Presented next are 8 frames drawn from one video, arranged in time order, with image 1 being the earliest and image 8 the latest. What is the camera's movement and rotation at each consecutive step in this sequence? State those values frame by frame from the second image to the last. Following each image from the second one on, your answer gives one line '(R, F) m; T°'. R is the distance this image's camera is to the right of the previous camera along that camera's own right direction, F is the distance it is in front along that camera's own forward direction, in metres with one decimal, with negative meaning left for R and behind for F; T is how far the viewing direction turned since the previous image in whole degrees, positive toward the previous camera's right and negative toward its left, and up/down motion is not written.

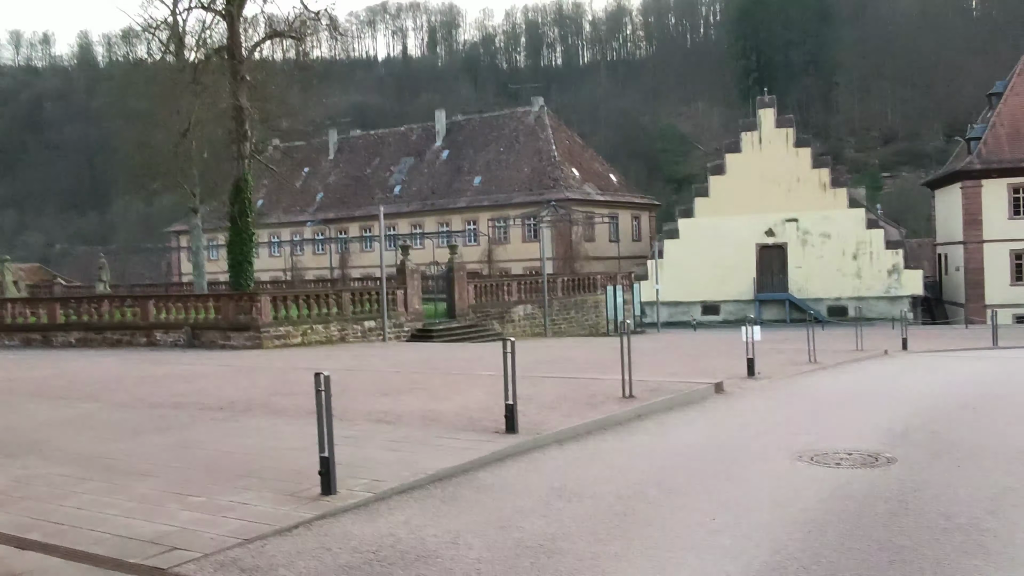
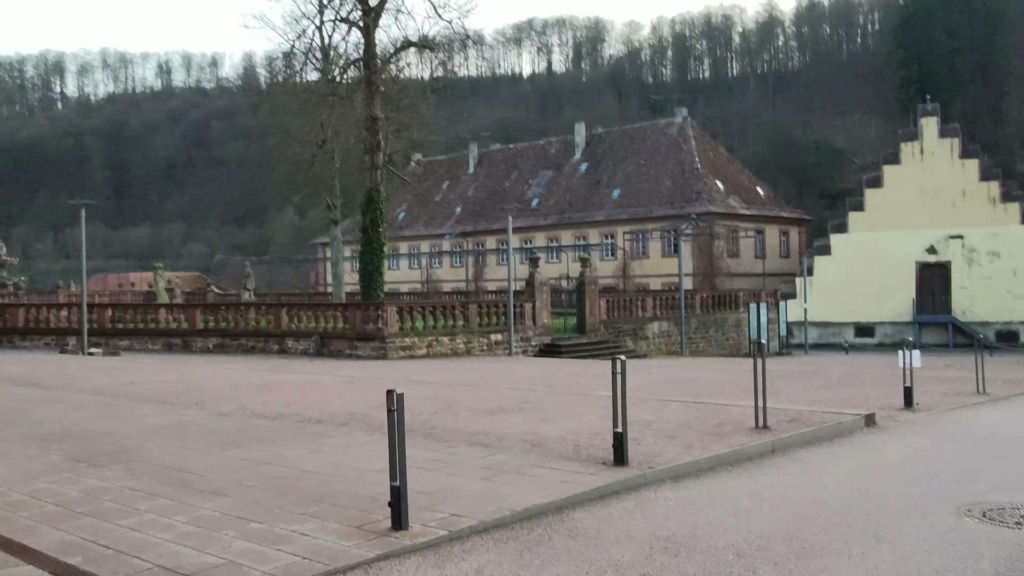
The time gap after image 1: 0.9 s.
(+0.2, +0.8) m; -8°
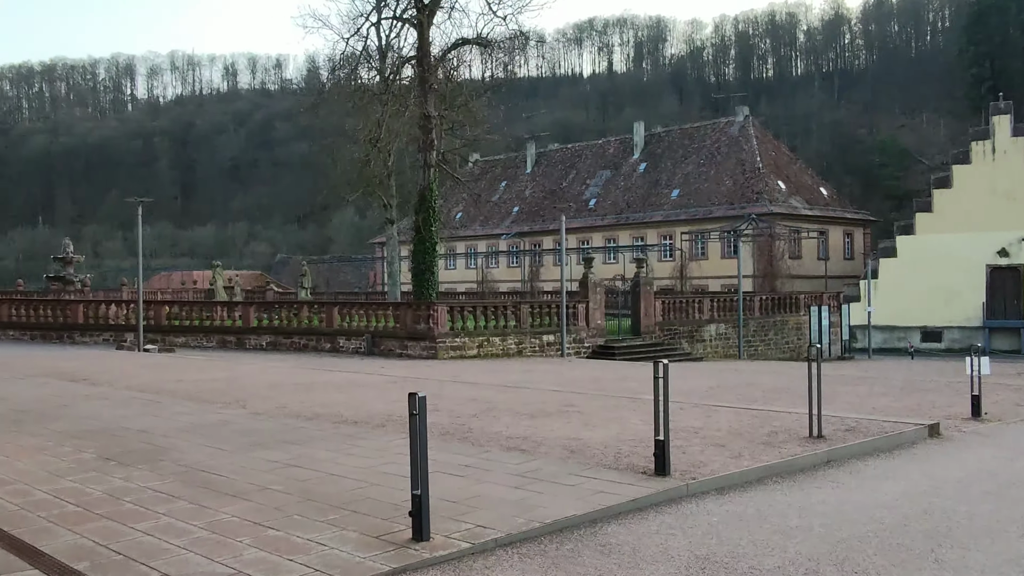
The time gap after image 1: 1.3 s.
(+0.1, +0.3) m; -3°
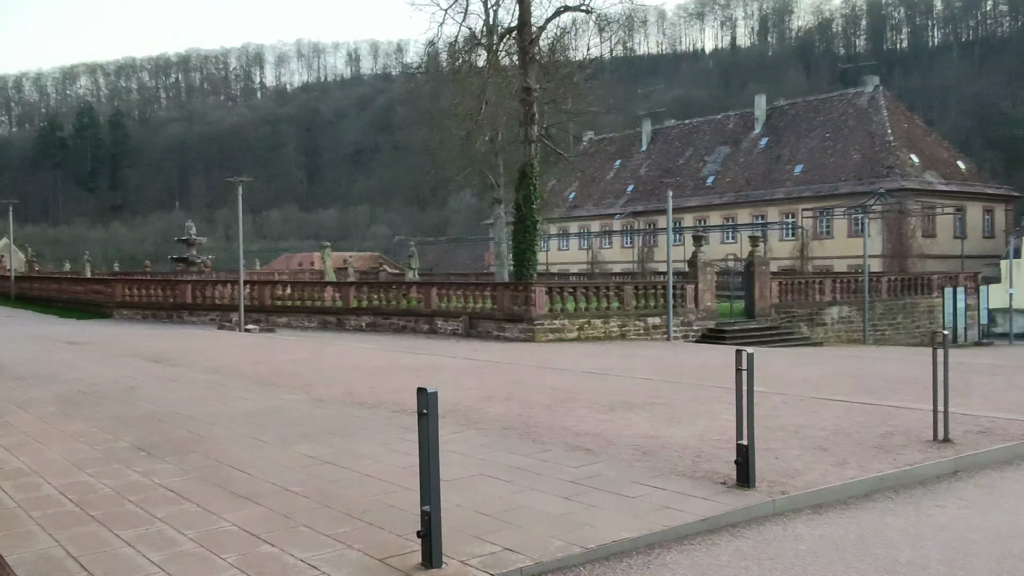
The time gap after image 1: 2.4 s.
(+0.4, +0.9) m; -7°
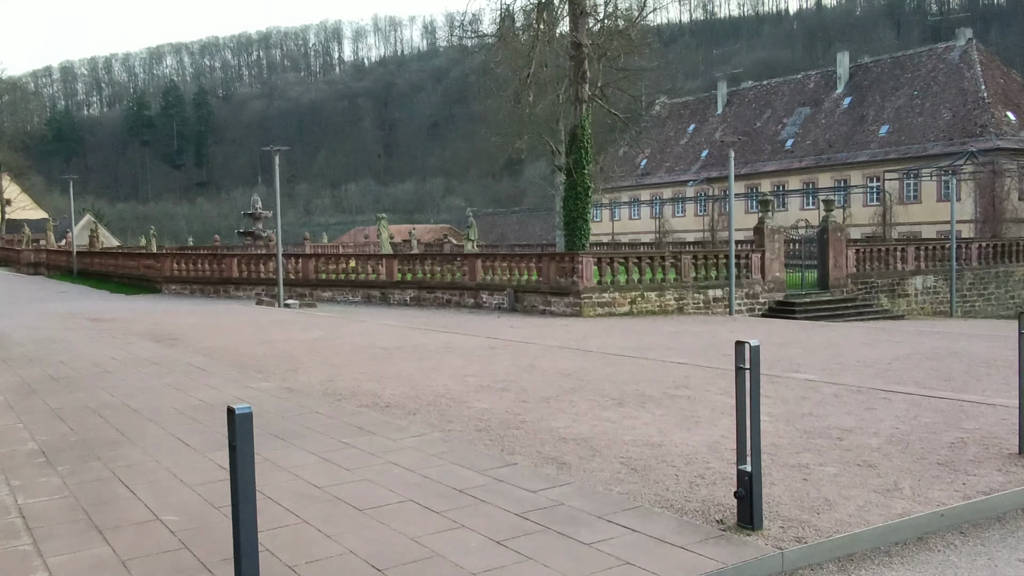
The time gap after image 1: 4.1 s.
(+0.6, +1.3) m; -5°
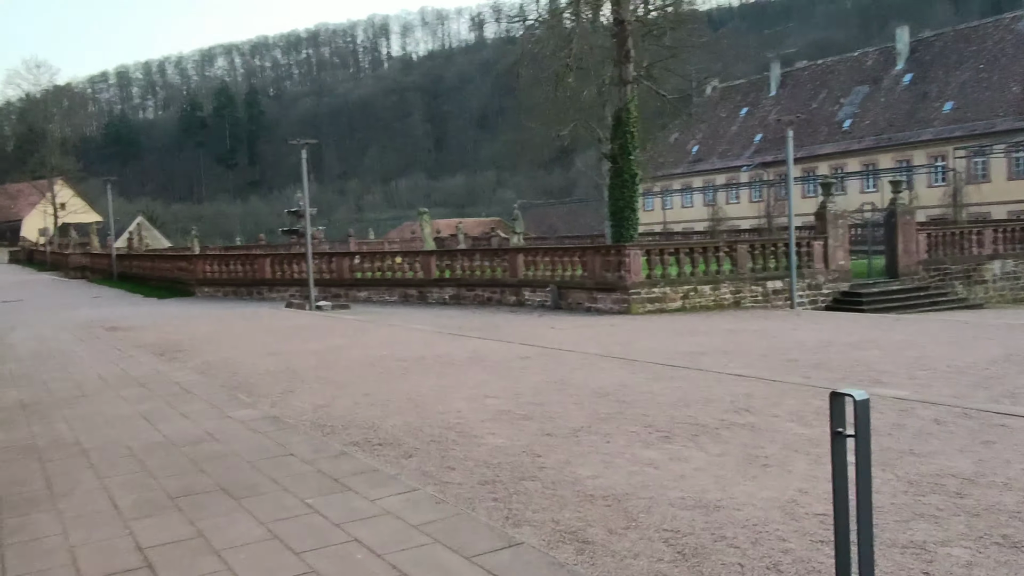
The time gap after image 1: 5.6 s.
(+0.2, +1.3) m; -3°
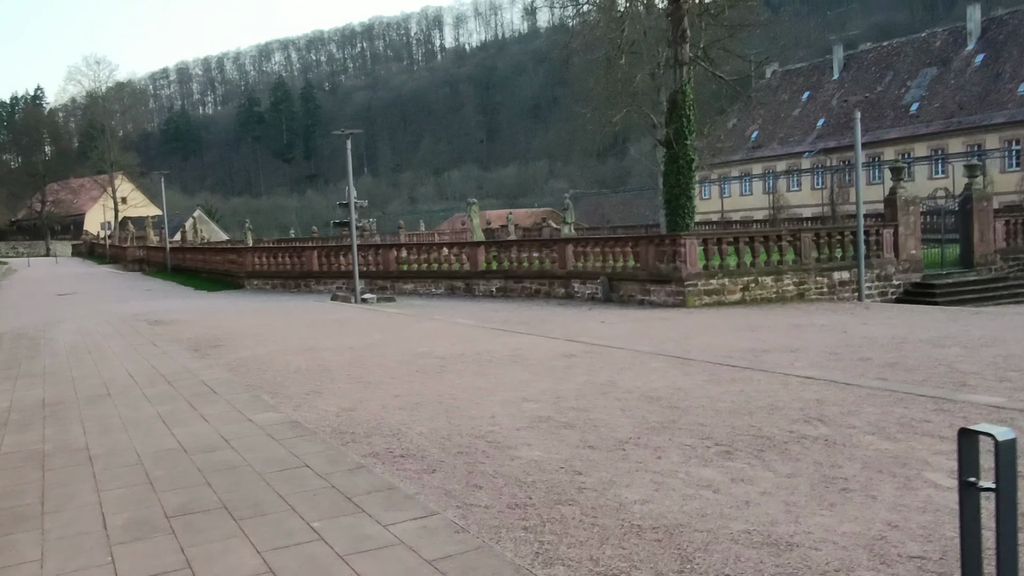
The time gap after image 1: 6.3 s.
(+0.1, +0.6) m; -3°
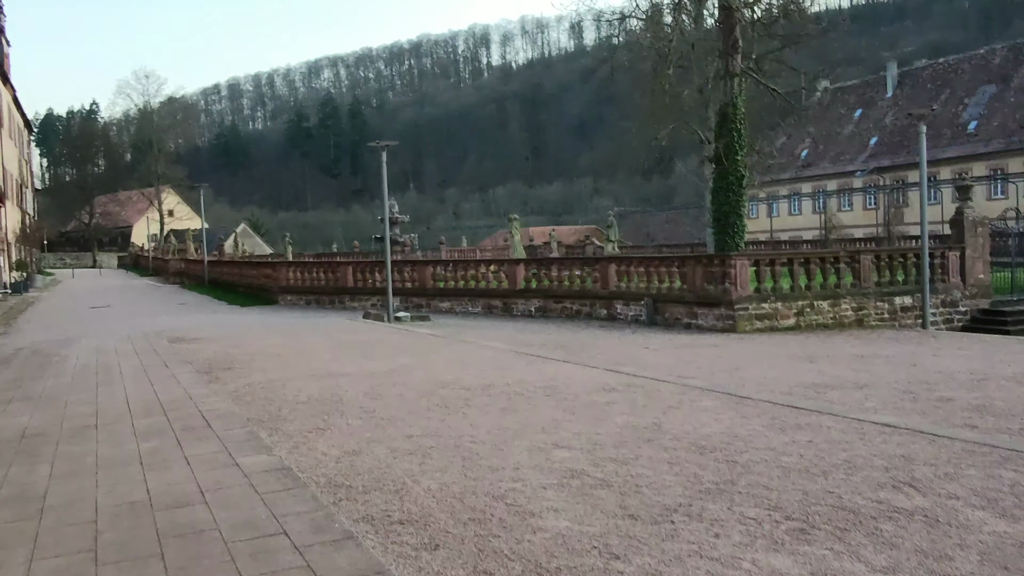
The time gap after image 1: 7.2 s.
(+0.1, +0.9) m; -3°
